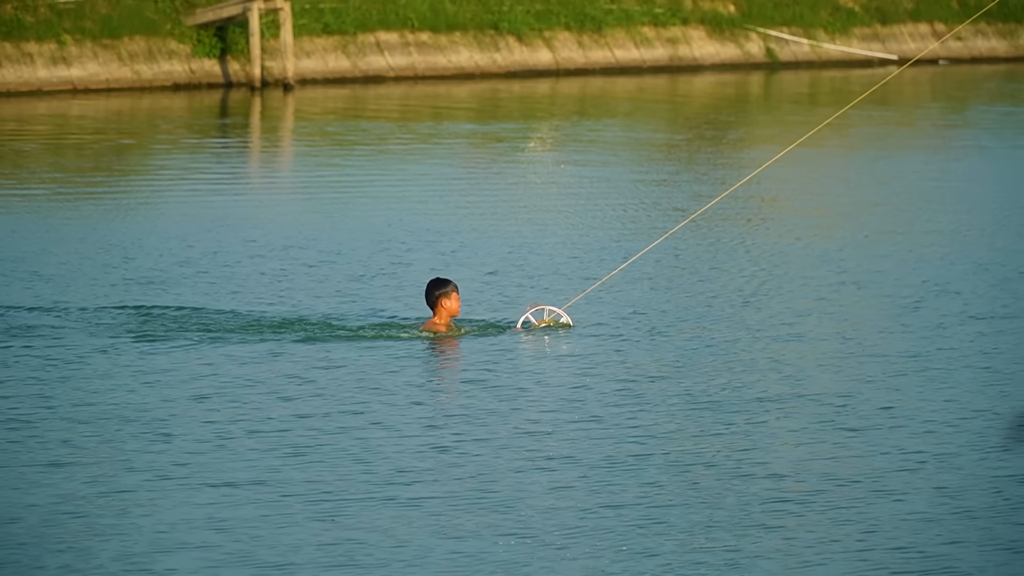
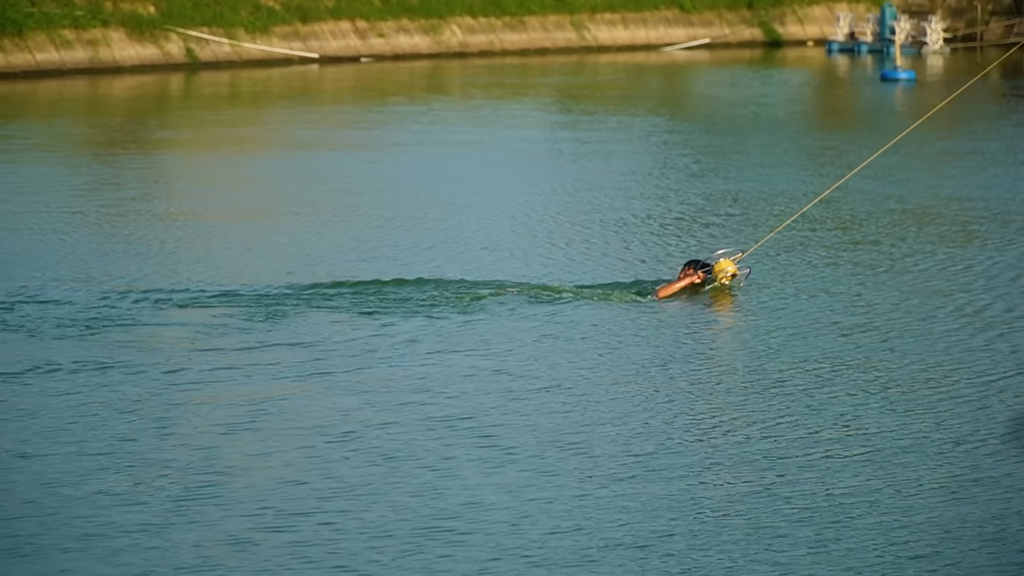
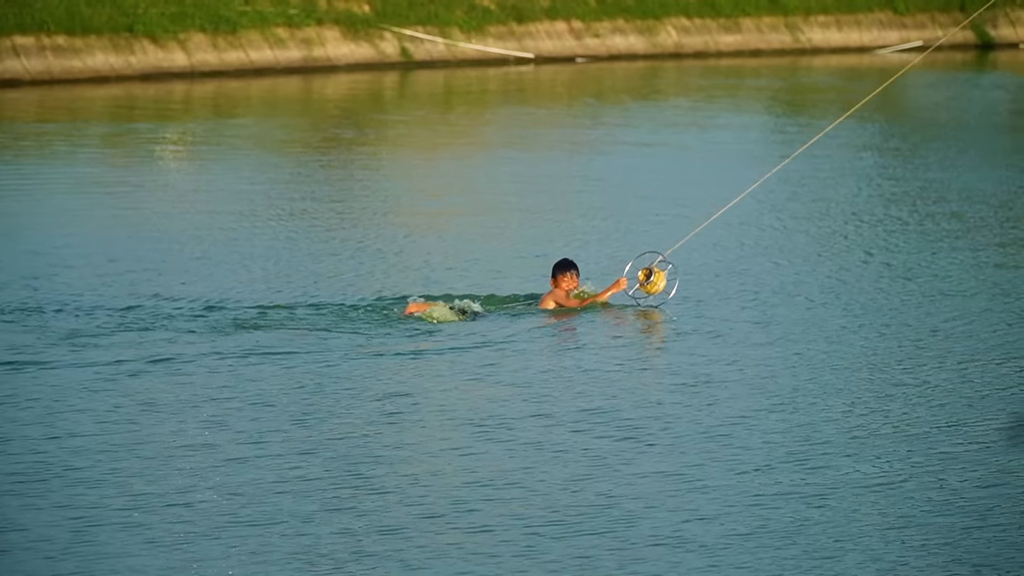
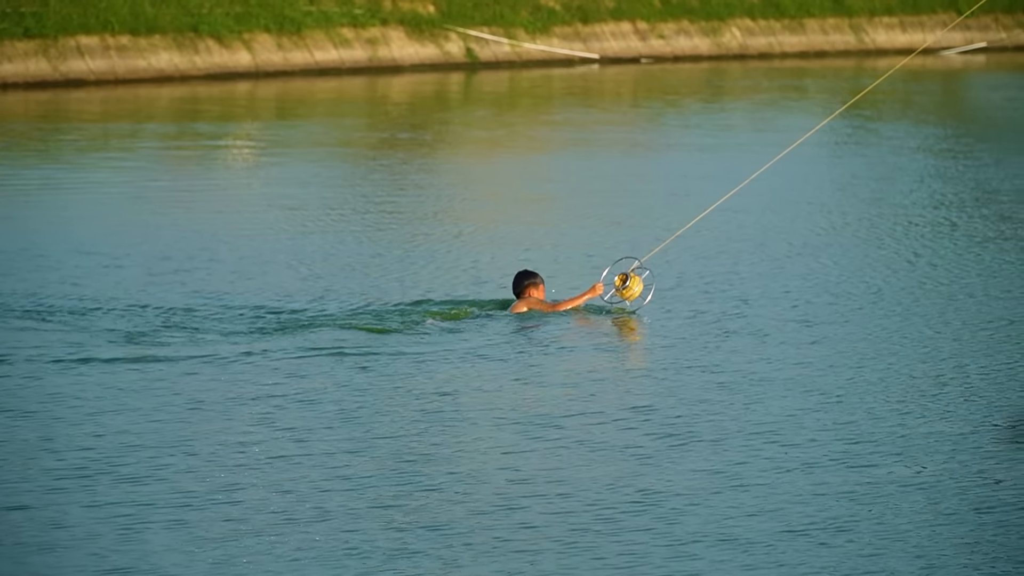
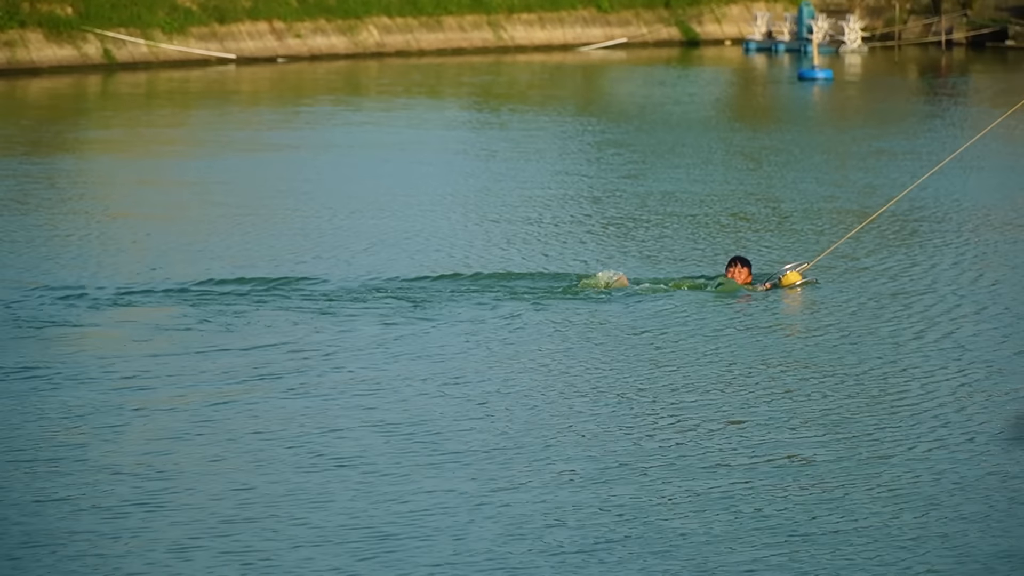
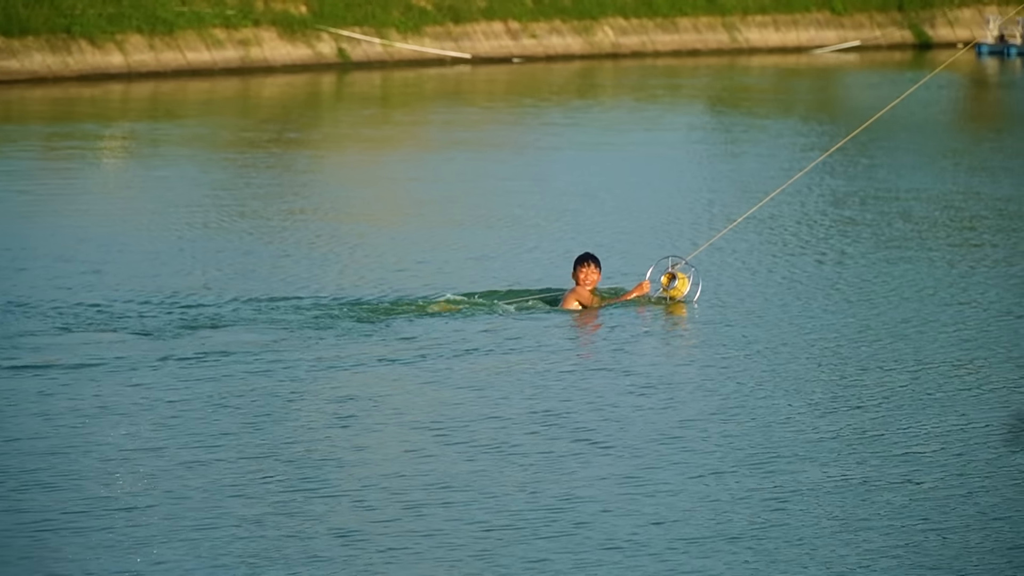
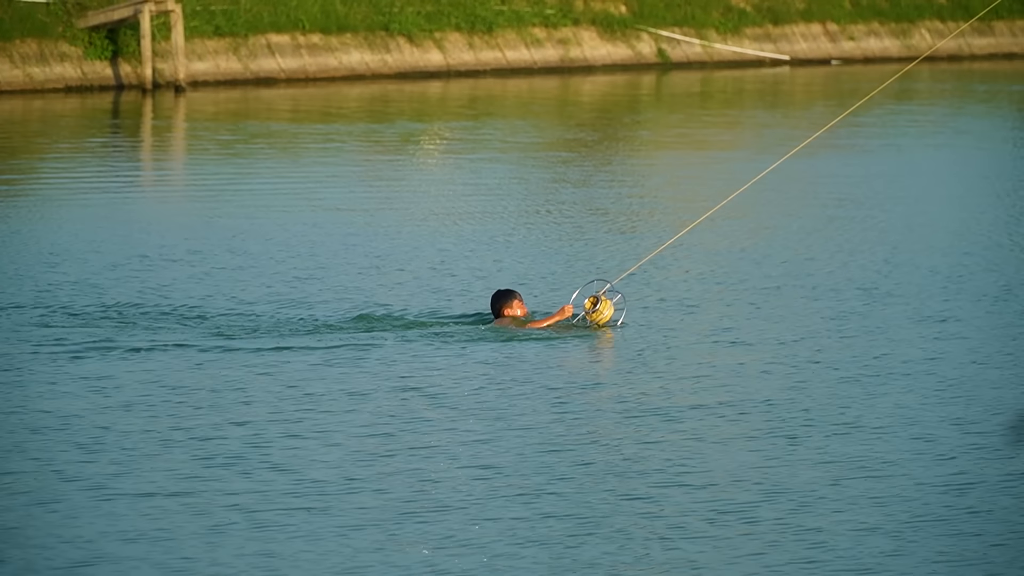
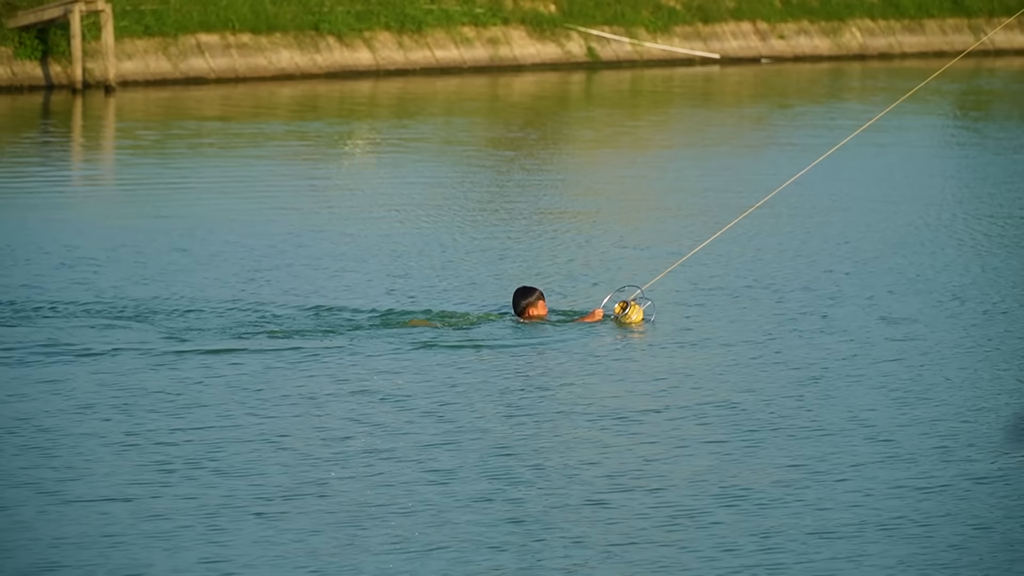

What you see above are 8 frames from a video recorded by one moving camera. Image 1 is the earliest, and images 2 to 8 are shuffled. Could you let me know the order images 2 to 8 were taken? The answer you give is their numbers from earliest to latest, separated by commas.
7, 8, 4, 3, 6, 2, 5
